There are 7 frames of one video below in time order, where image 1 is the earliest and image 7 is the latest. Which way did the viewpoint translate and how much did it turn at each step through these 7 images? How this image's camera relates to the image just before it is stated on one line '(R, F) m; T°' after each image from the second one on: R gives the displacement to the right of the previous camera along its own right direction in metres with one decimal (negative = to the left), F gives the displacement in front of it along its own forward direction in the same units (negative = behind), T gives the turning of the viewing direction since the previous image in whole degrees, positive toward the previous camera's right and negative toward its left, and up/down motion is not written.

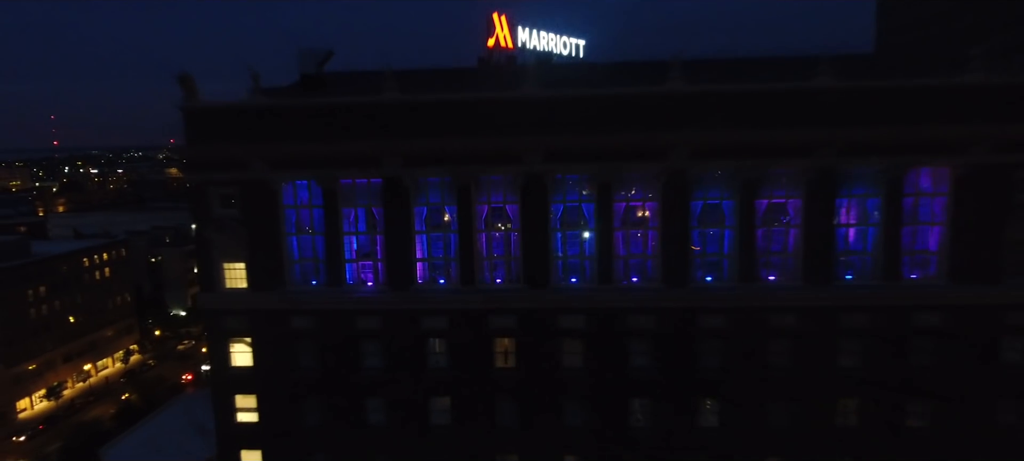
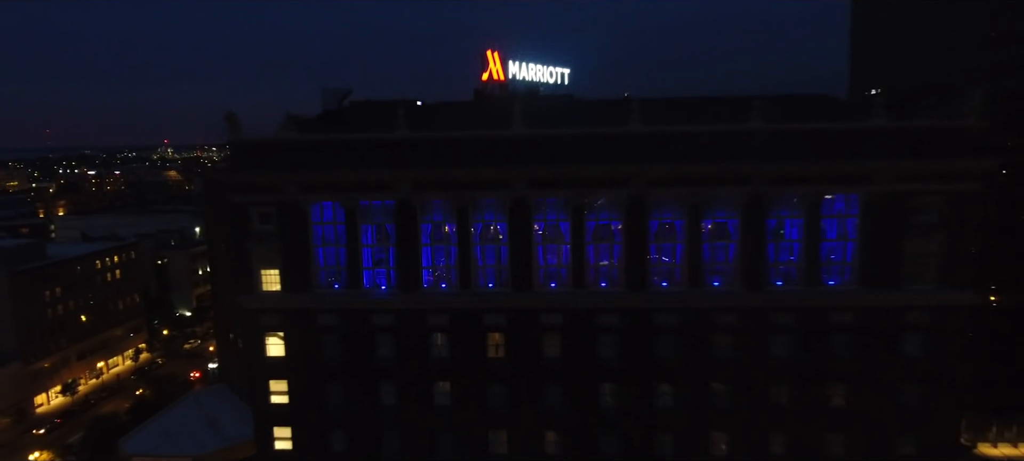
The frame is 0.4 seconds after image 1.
(+0.1, -2.8) m; +1°
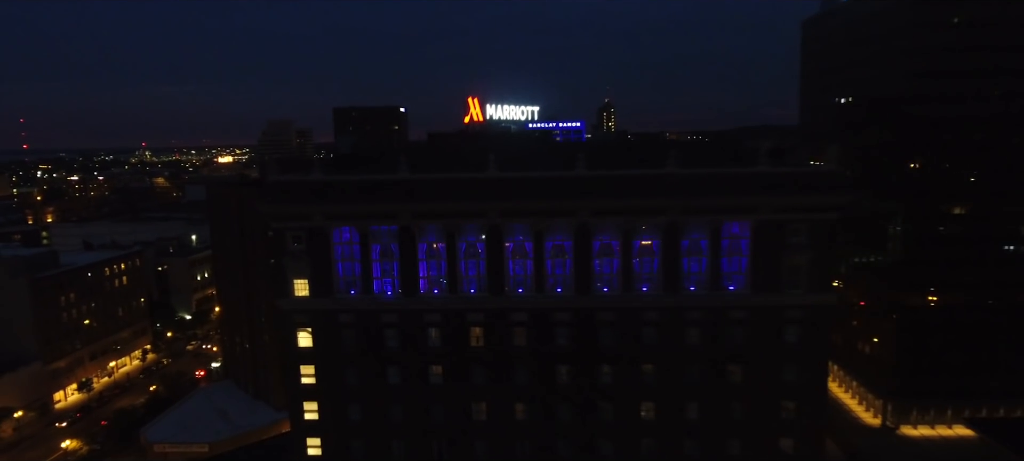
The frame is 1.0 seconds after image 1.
(+0.2, -5.0) m; +2°
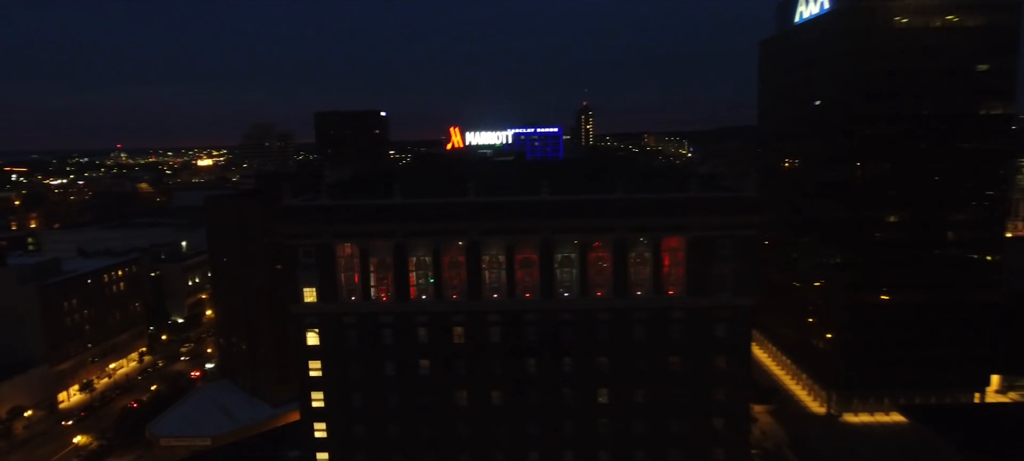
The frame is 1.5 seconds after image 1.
(+0.2, -4.1) m; +2°
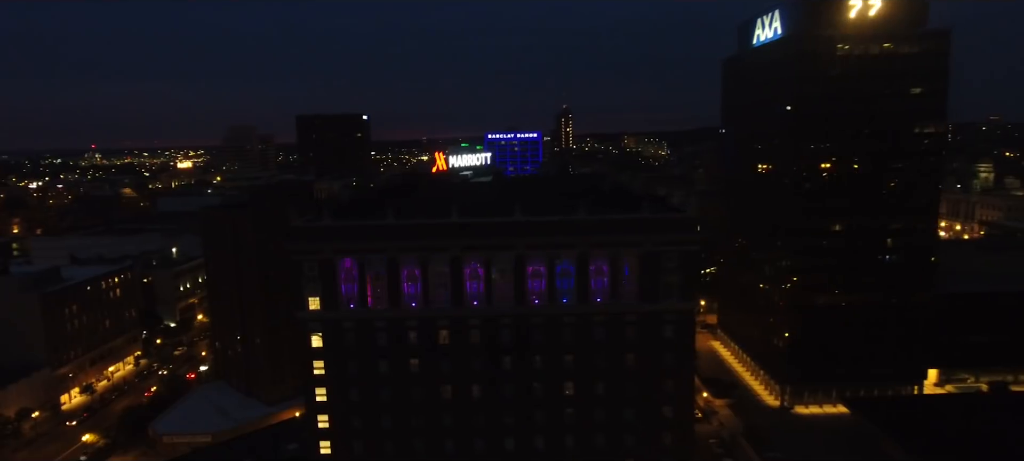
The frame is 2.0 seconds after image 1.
(+0.2, -4.0) m; +2°
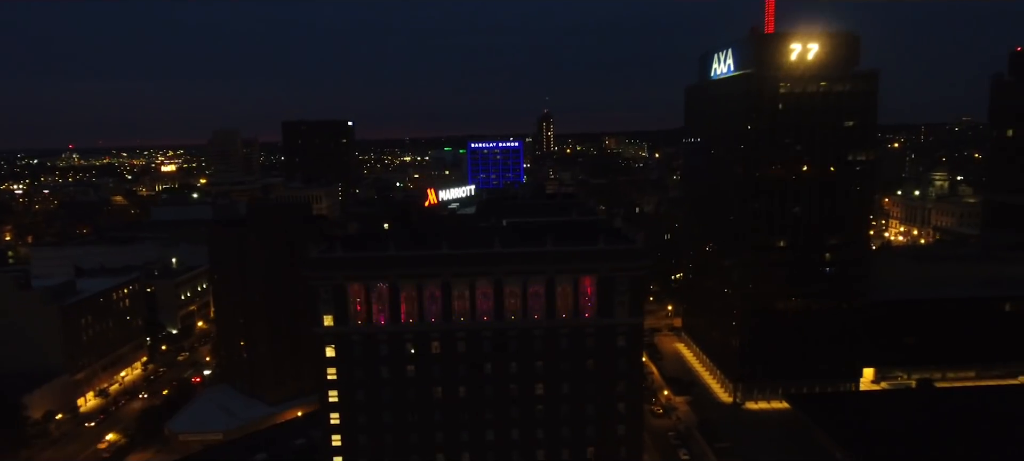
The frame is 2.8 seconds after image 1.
(+0.2, -6.1) m; +2°
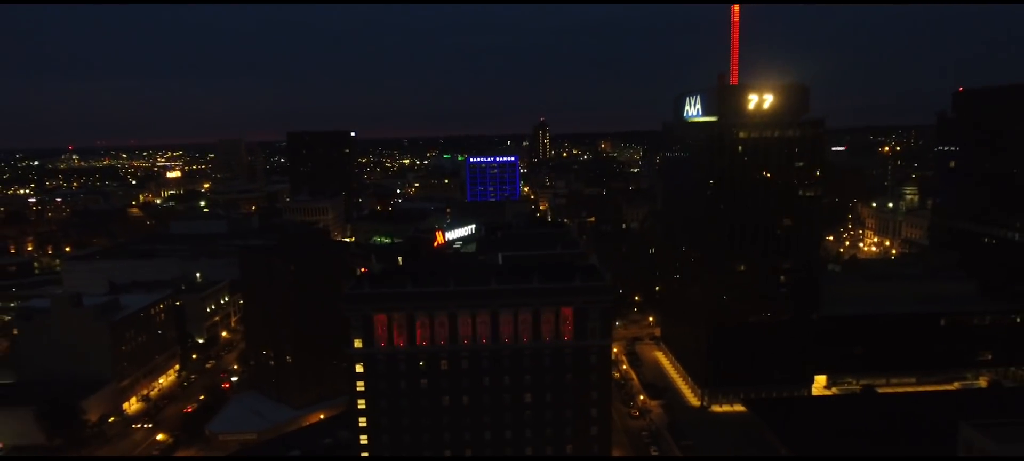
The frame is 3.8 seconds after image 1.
(+0.2, -8.5) m; 0°
